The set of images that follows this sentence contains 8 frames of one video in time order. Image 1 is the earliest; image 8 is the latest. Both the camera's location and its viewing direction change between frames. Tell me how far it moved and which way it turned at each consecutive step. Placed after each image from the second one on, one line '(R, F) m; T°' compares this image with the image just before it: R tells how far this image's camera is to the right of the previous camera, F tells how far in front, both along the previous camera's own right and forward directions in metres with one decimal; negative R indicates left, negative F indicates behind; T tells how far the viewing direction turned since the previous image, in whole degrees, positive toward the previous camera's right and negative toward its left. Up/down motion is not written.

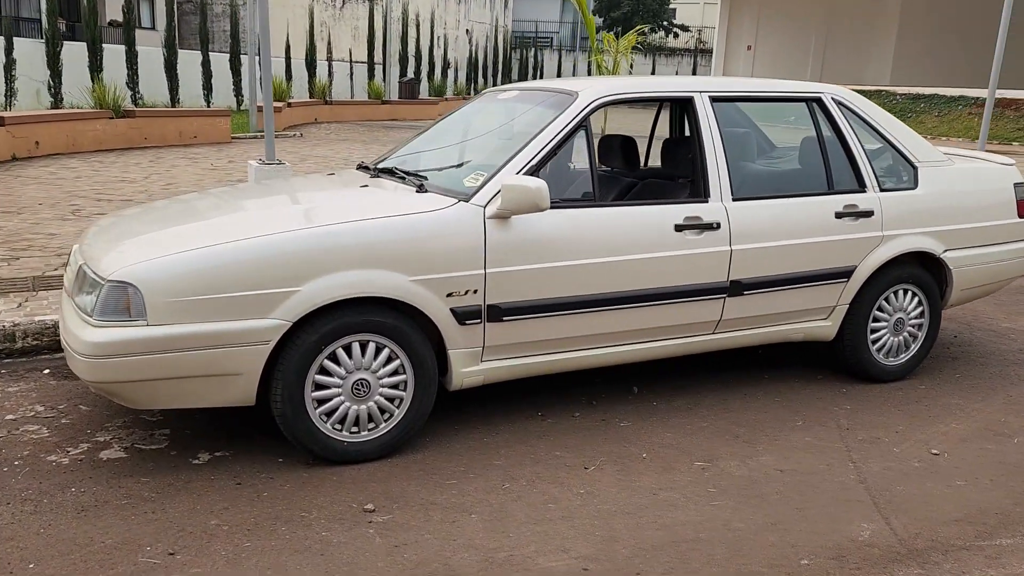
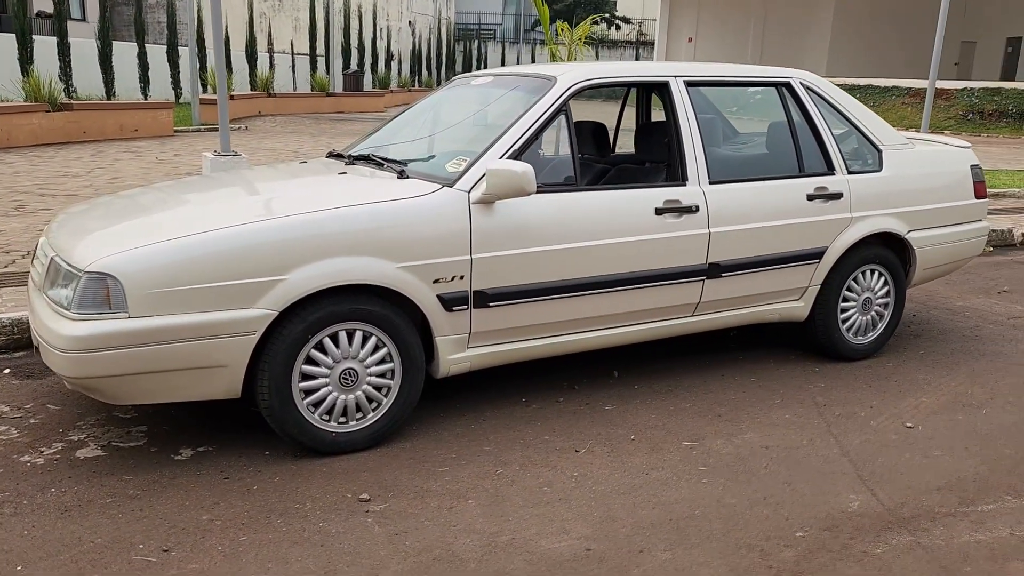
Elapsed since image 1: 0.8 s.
(-0.2, 0.0) m; +4°
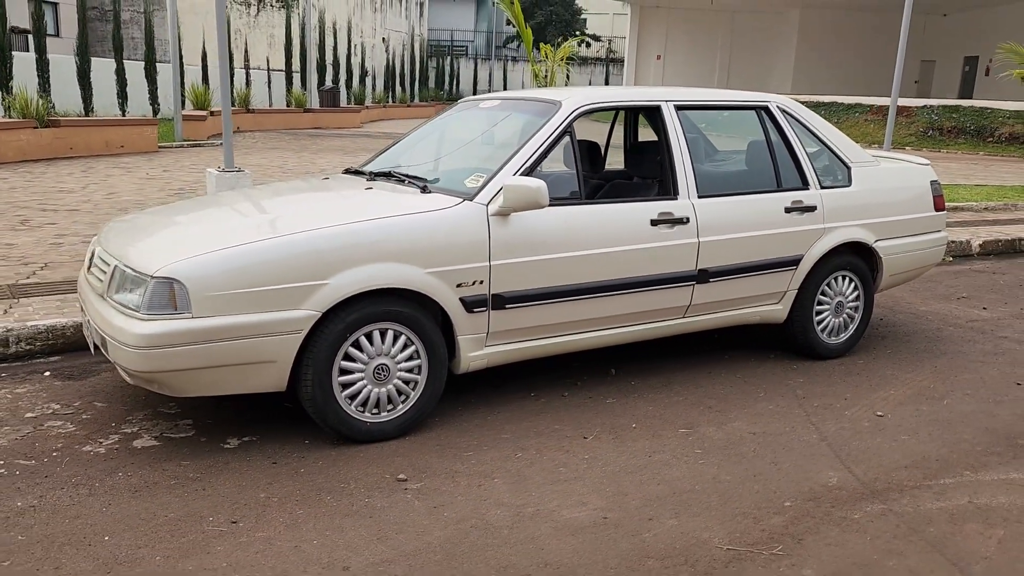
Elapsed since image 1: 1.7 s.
(-0.2, -0.4) m; +2°
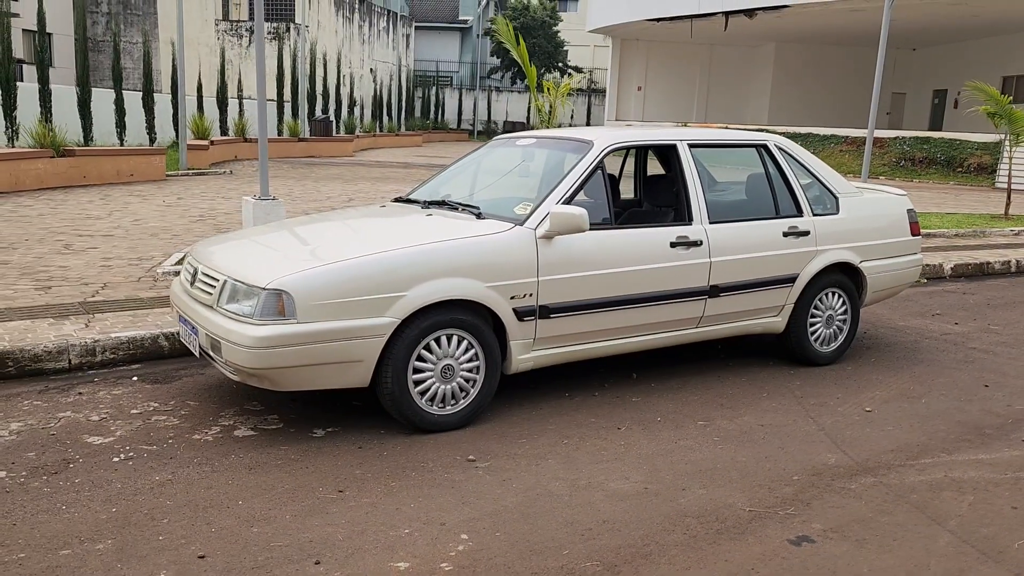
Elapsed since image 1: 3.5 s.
(-0.4, -0.7) m; +1°
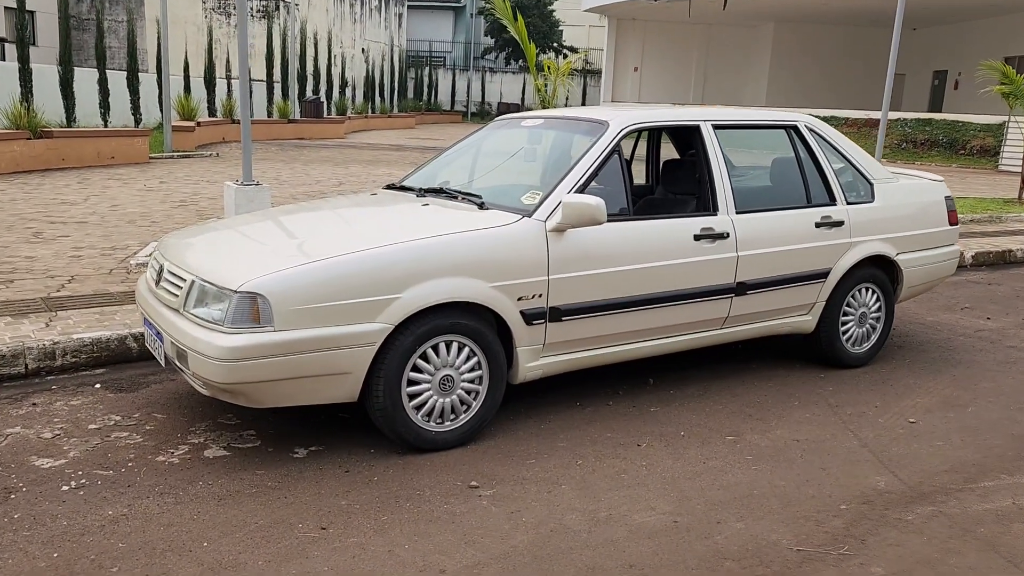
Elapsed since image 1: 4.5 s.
(-0.1, +0.5) m; 0°
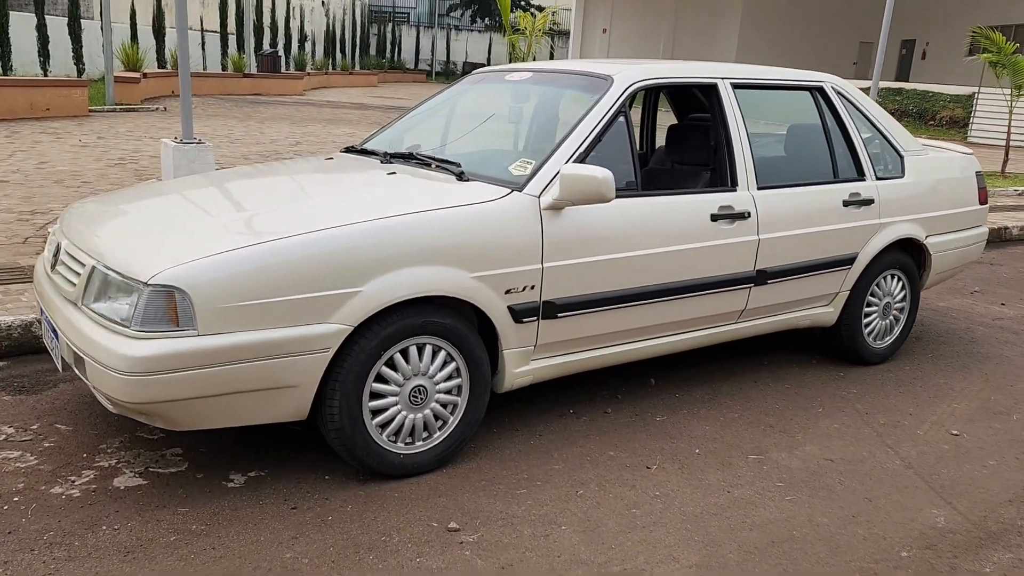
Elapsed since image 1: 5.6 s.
(-0.1, +0.8) m; +3°
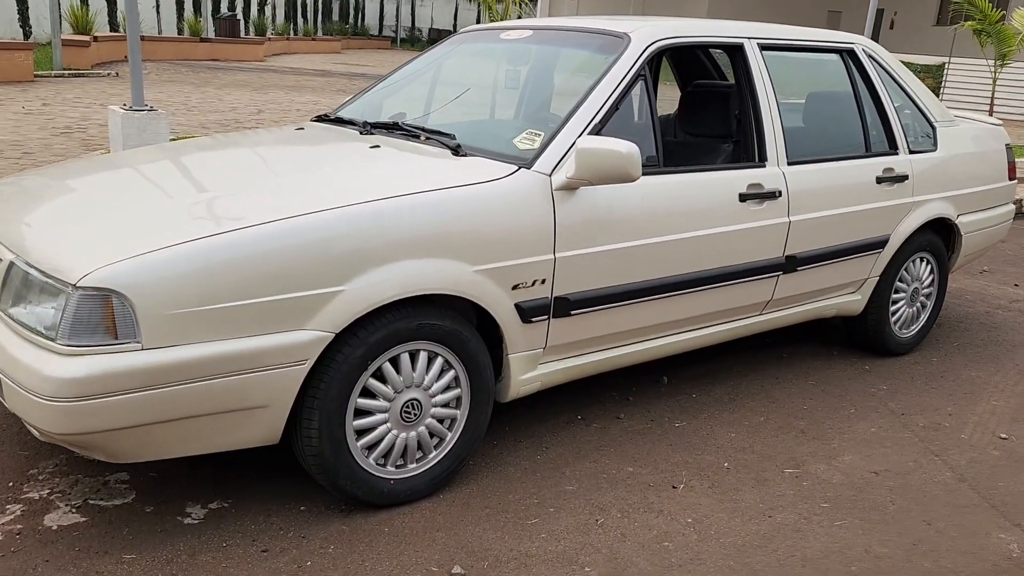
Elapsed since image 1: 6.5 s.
(-0.1, +0.5) m; +2°
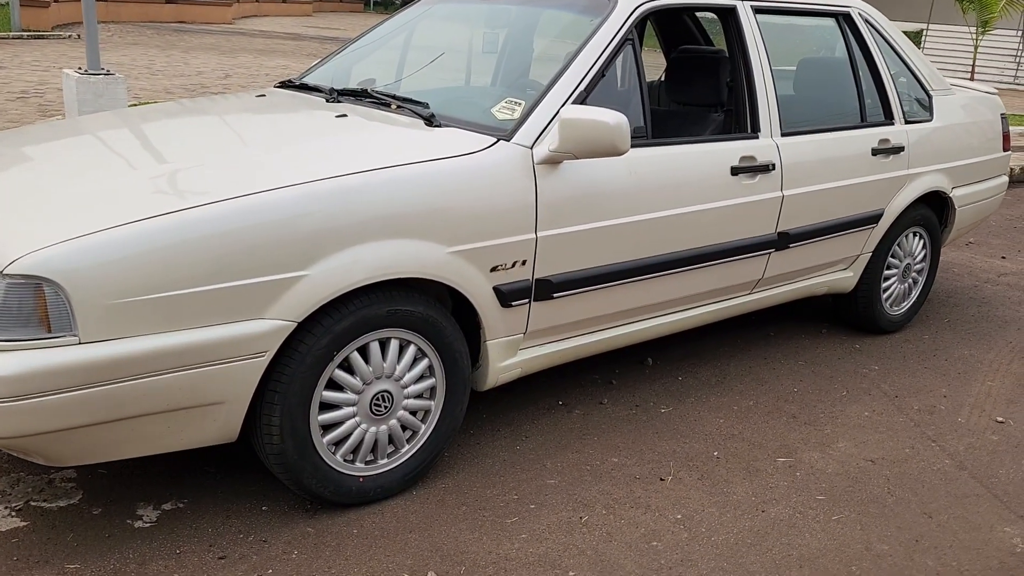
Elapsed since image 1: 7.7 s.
(0.0, +0.2) m; +2°
